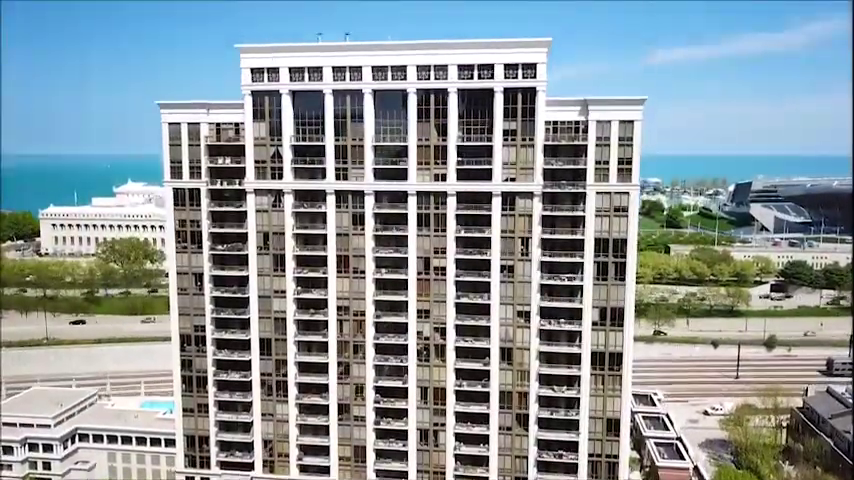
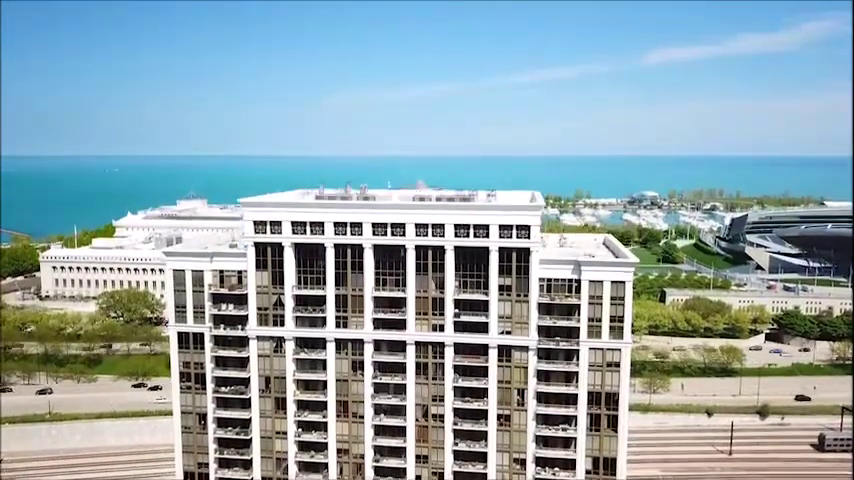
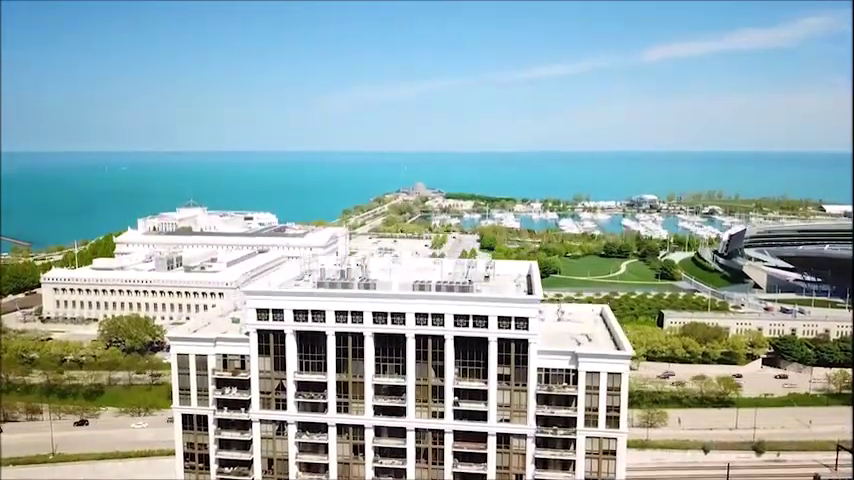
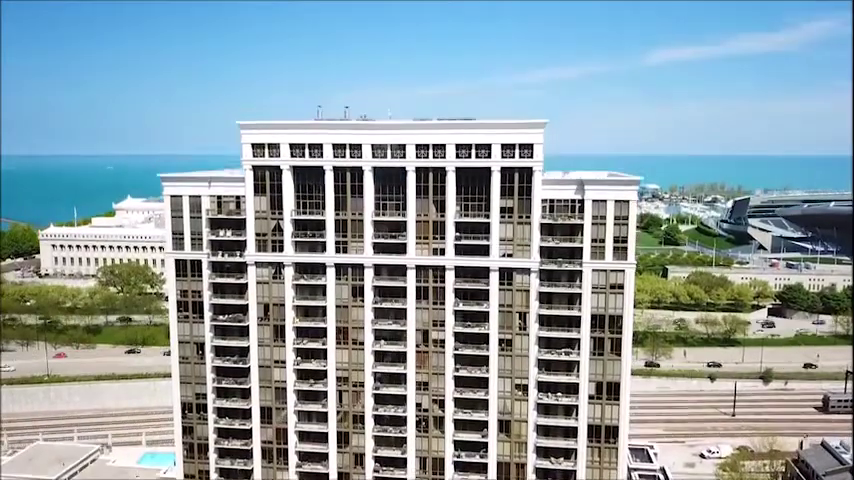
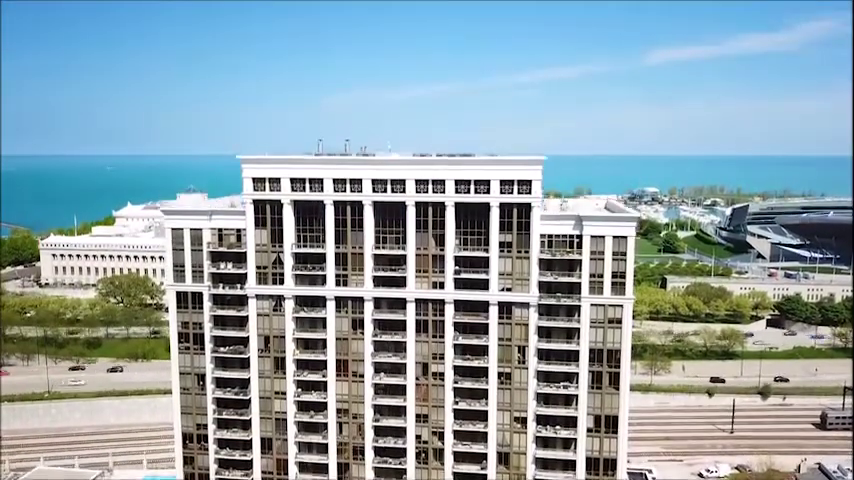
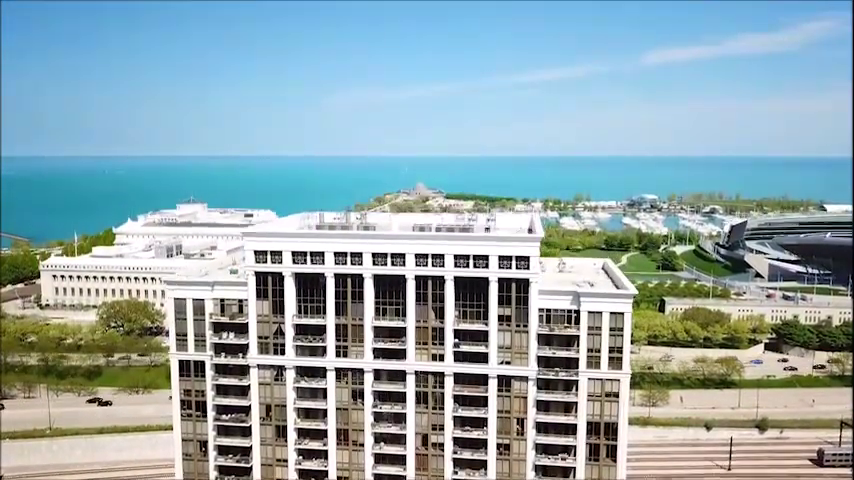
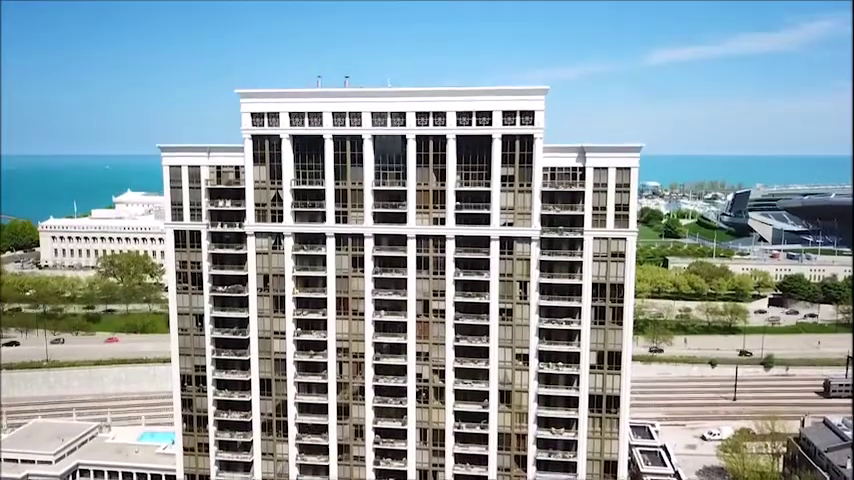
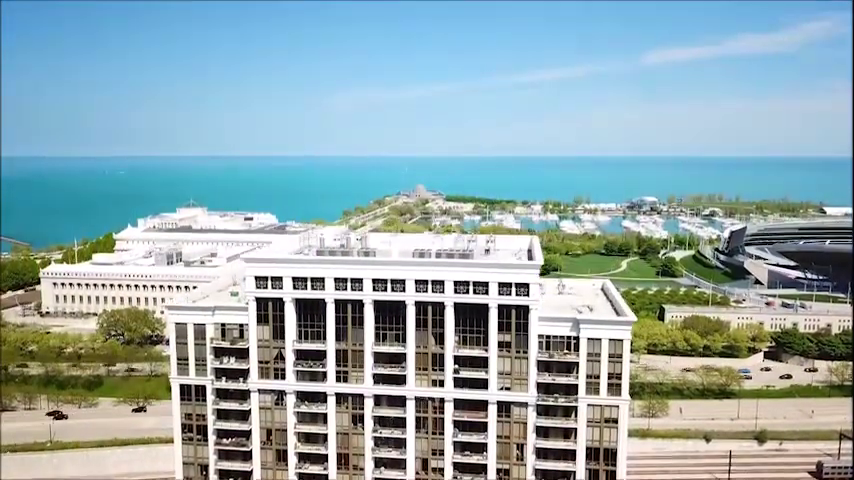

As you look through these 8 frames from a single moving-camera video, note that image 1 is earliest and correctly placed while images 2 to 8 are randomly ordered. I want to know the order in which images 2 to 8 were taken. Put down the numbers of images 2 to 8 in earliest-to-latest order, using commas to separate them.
7, 4, 5, 2, 6, 8, 3
